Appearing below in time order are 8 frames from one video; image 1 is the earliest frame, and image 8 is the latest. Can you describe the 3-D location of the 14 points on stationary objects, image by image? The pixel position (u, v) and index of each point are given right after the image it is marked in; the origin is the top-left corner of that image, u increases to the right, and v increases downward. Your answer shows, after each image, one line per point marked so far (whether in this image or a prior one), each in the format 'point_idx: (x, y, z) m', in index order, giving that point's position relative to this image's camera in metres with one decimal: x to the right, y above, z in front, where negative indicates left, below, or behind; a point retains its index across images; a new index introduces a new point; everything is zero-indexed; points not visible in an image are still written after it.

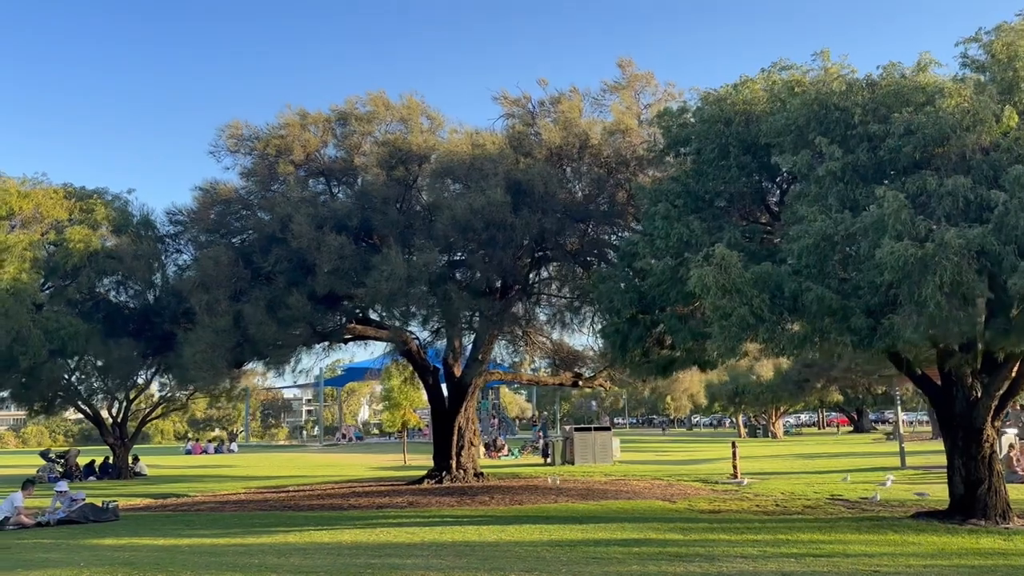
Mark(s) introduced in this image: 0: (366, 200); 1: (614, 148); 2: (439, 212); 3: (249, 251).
0: (-3.4, +2.1, +19.9) m
1: (+2.4, +3.3, +19.7) m
2: (-1.5, +1.7, +19.1) m
3: (-6.1, +0.9, +20.1) m
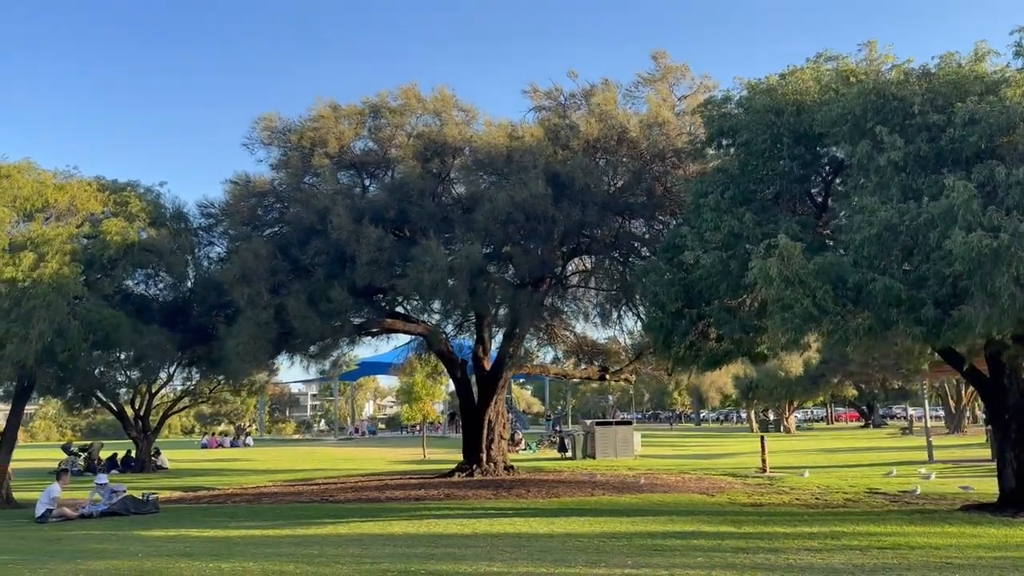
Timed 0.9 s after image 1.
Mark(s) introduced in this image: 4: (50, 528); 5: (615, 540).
0: (-2.6, +2.2, +19.8) m
1: (+3.3, +3.4, +19.6) m
2: (-0.7, +1.9, +19.0) m
3: (-5.2, +1.0, +20.0) m
4: (-8.3, -4.3, +15.2) m
5: (+1.5, -3.6, +12.2) m
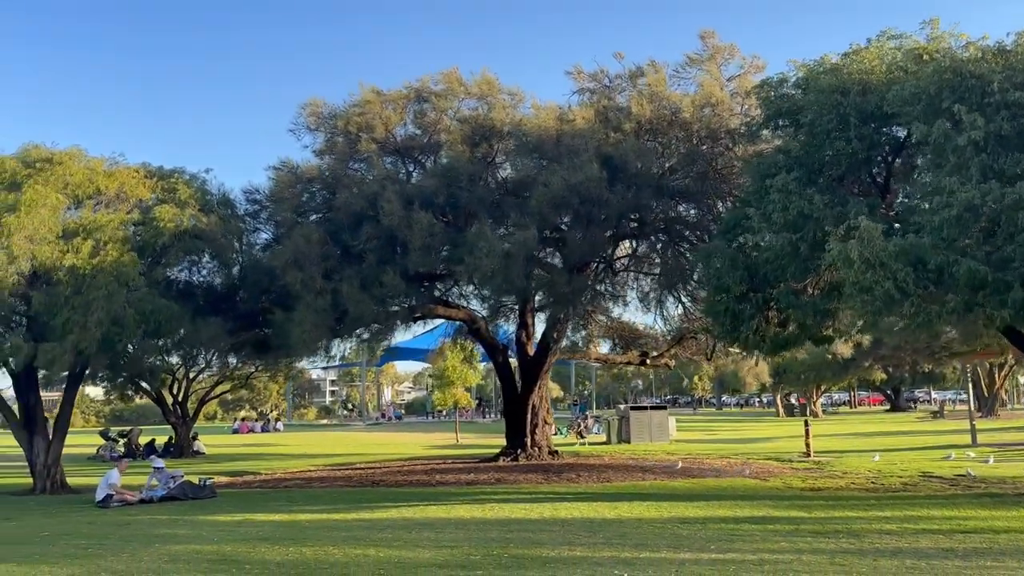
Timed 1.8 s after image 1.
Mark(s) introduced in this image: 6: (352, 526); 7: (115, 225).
0: (-1.4, +2.6, +19.7) m
1: (+4.4, +3.8, +19.4) m
2: (+0.5, +2.3, +18.9) m
3: (-4.1, +1.4, +20.0) m
4: (-7.1, -4.0, +15.4) m
5: (+2.5, -3.4, +12.1) m
6: (-2.4, -3.6, +12.9) m
7: (-8.8, +1.4, +18.7) m
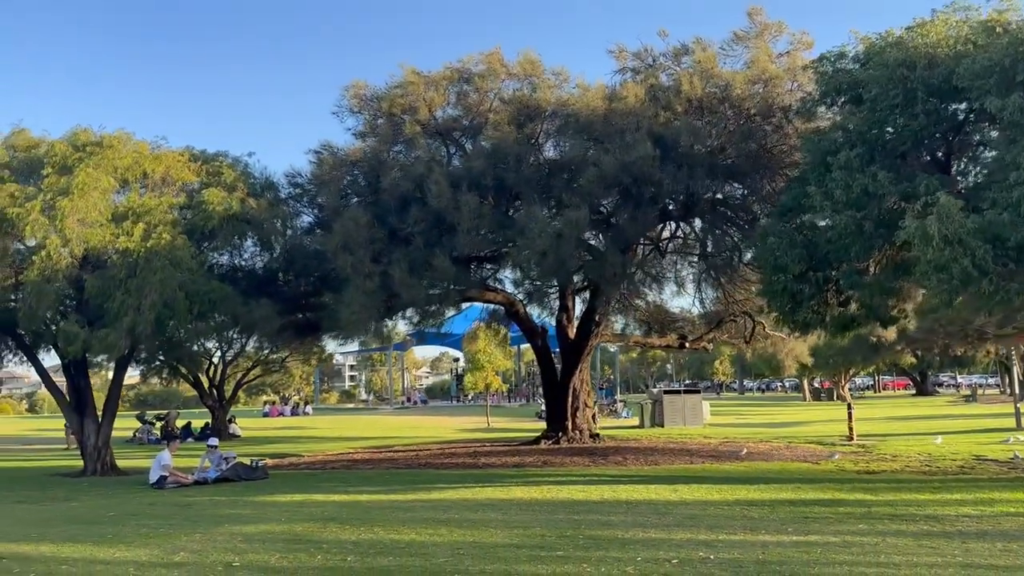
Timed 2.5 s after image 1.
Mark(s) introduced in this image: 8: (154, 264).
0: (-0.3, +3.0, +19.6) m
1: (+5.5, +4.2, +19.1) m
2: (+1.5, +2.7, +18.7) m
3: (-3.0, +1.8, +19.9) m
4: (-6.1, -3.7, +15.4) m
5: (+3.5, -3.1, +12.0) m
6: (-1.4, -3.3, +12.9) m
7: (-7.7, +1.7, +18.7) m
8: (-7.4, +0.5, +17.8) m
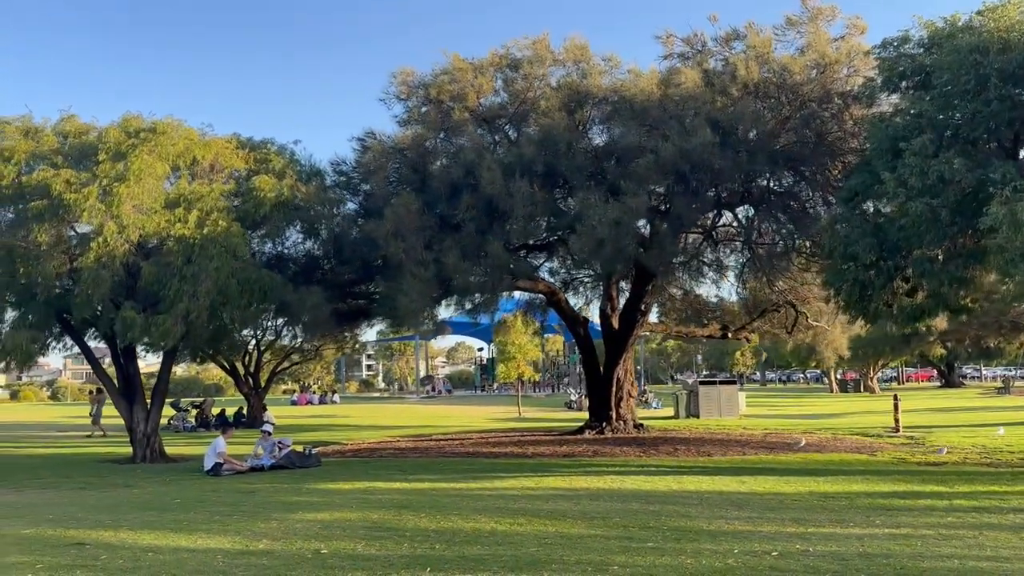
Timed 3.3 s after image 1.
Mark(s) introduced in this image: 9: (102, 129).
0: (+0.9, +3.3, +19.3) m
1: (+6.7, +4.5, +18.8) m
2: (+2.7, +2.9, +18.5) m
3: (-1.8, +2.1, +19.8) m
4: (-5.0, -3.5, +15.4) m
5: (+4.5, -2.9, +11.8) m
6: (-0.4, -3.1, +12.7) m
7: (-6.5, +2.0, +18.6) m
8: (-6.3, +0.8, +17.8) m
9: (-9.4, +3.6, +19.6) m
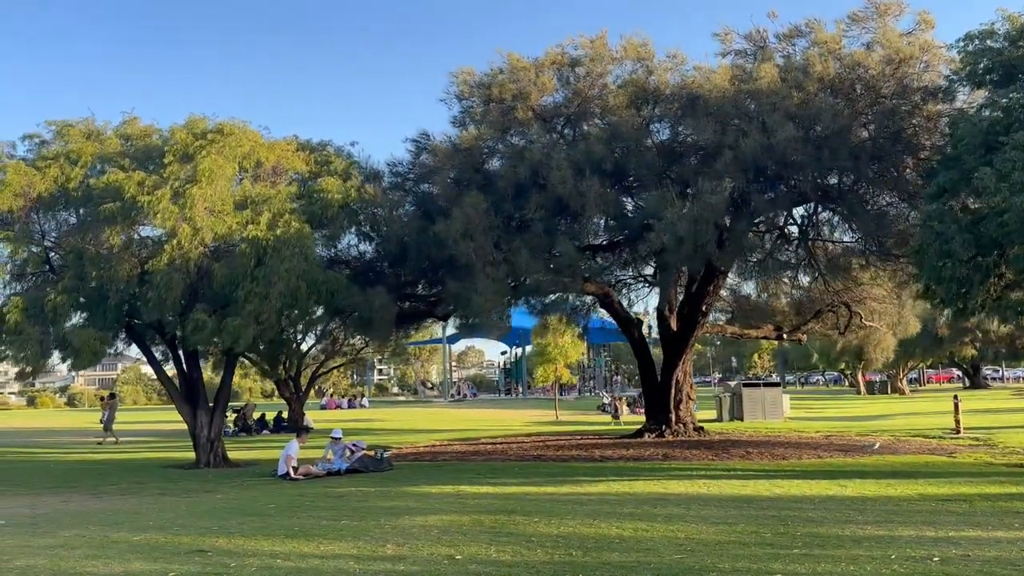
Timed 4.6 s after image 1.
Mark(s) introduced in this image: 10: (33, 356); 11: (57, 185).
0: (+2.4, +3.3, +19.1) m
1: (+8.2, +4.5, +18.4) m
2: (+4.2, +2.9, +18.2) m
3: (-0.2, +2.0, +19.5) m
4: (-3.5, -3.5, +15.2) m
5: (+6.0, -2.9, +11.4) m
6: (+1.1, -3.1, +12.5) m
7: (-5.0, +2.0, +18.5) m
8: (-4.7, +0.7, +17.6) m
9: (-7.9, +3.6, +19.4) m
10: (-10.0, -1.4, +17.8) m
11: (-9.8, +2.2, +18.4) m
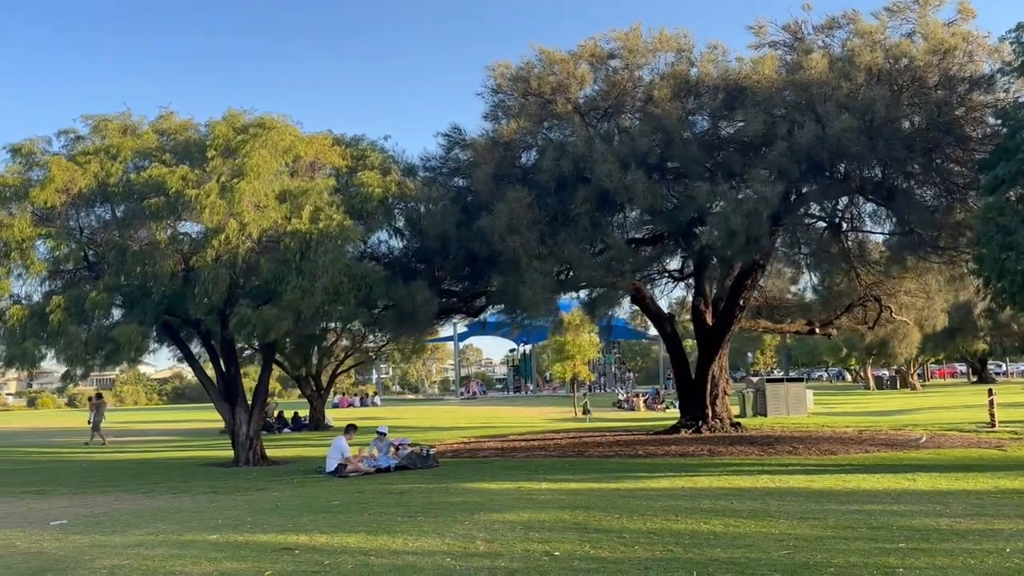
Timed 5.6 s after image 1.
0: (+3.4, +3.4, +18.9) m
1: (+9.2, +4.7, +18.2) m
2: (+5.2, +3.1, +18.0) m
3: (+0.7, +2.1, +19.3) m
4: (-2.5, -3.4, +15.0) m
5: (+7.0, -2.7, +11.3) m
6: (+2.1, -3.0, +12.3) m
7: (-4.0, +2.1, +18.2) m
8: (-3.7, +0.8, +17.4) m
9: (-6.9, +3.7, +19.2) m
10: (-9.0, -1.4, +17.6) m
11: (-8.8, +2.3, +18.1) m
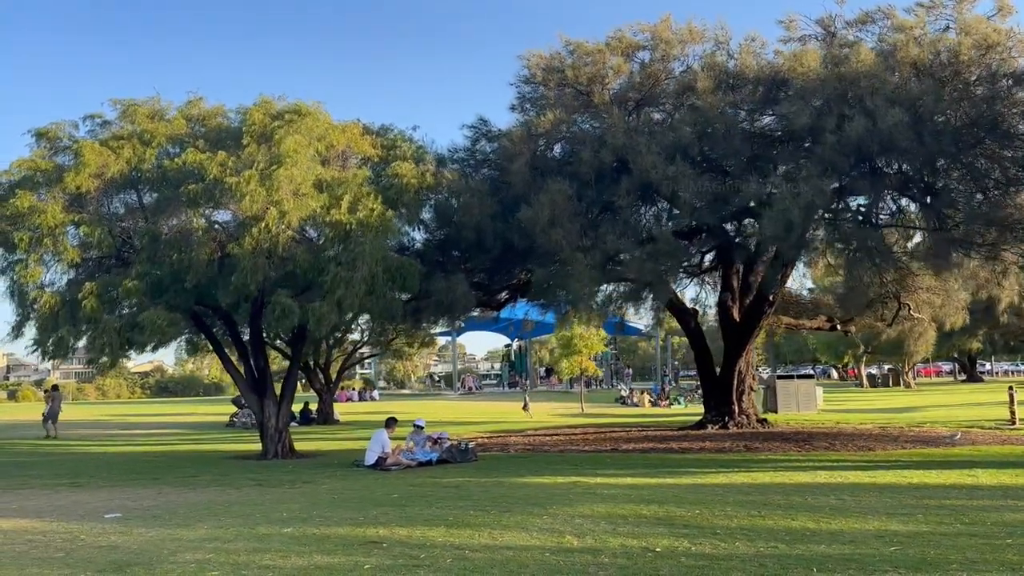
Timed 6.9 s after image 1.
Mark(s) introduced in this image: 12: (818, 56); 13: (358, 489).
0: (+4.2, +3.5, +18.7) m
1: (+10.0, +4.7, +18.2) m
2: (+6.1, +3.2, +17.8) m
3: (+1.6, +2.3, +19.1) m
4: (-1.6, -3.3, +14.7) m
5: (+8.0, -2.7, +11.2) m
6: (+3.0, -2.9, +12.1) m
7: (-3.1, +2.3, +17.9) m
8: (-2.9, +1.0, +17.1) m
9: (-6.0, +3.9, +18.8) m
10: (-8.2, -1.1, +17.2) m
11: (-8.0, +2.5, +17.7) m
12: (+6.8, +5.1, +18.8) m
13: (-2.4, -3.2, +13.5) m
